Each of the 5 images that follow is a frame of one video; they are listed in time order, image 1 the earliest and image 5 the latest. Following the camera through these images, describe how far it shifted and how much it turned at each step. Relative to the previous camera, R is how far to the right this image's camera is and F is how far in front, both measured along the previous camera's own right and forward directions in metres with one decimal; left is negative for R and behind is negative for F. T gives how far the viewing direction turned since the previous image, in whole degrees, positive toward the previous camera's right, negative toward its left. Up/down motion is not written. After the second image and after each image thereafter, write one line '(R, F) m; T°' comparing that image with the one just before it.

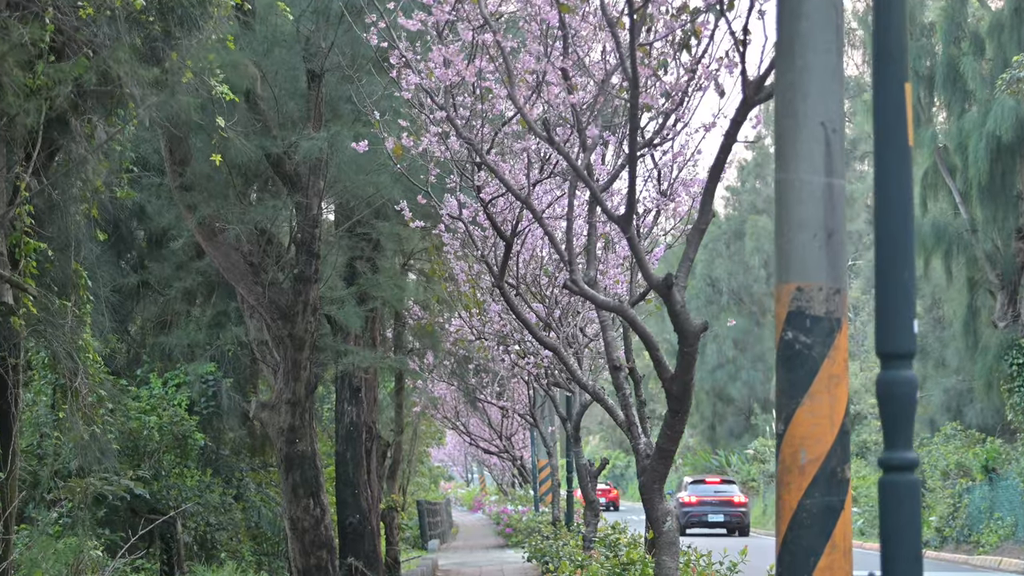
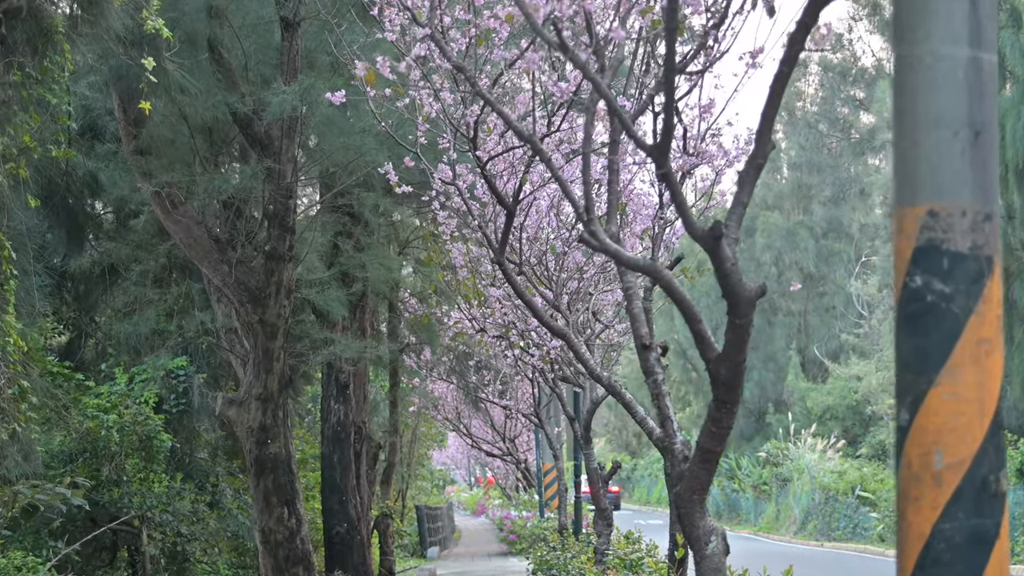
(0.0, +1.3) m; 0°
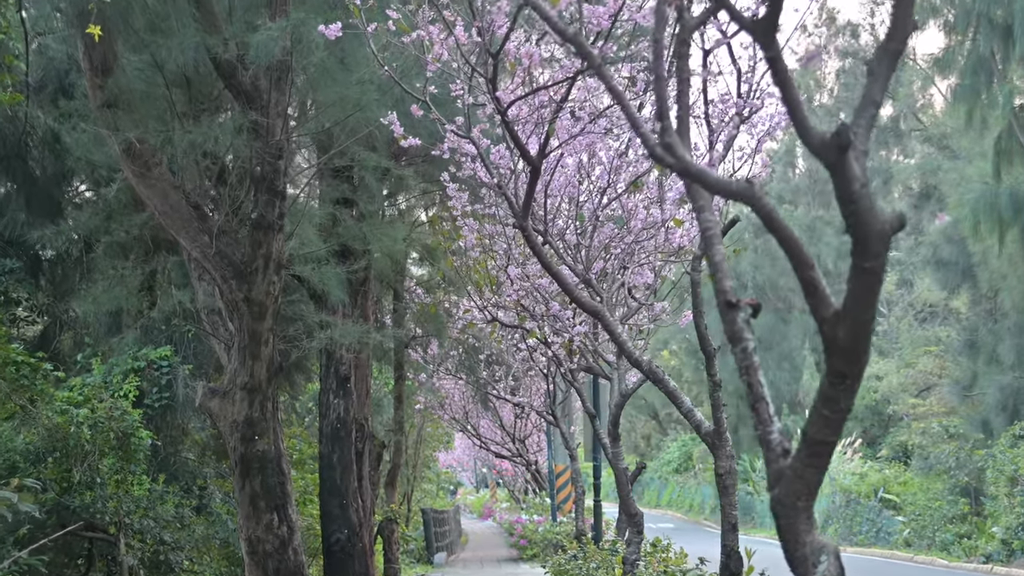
(-0.1, +1.2) m; 0°
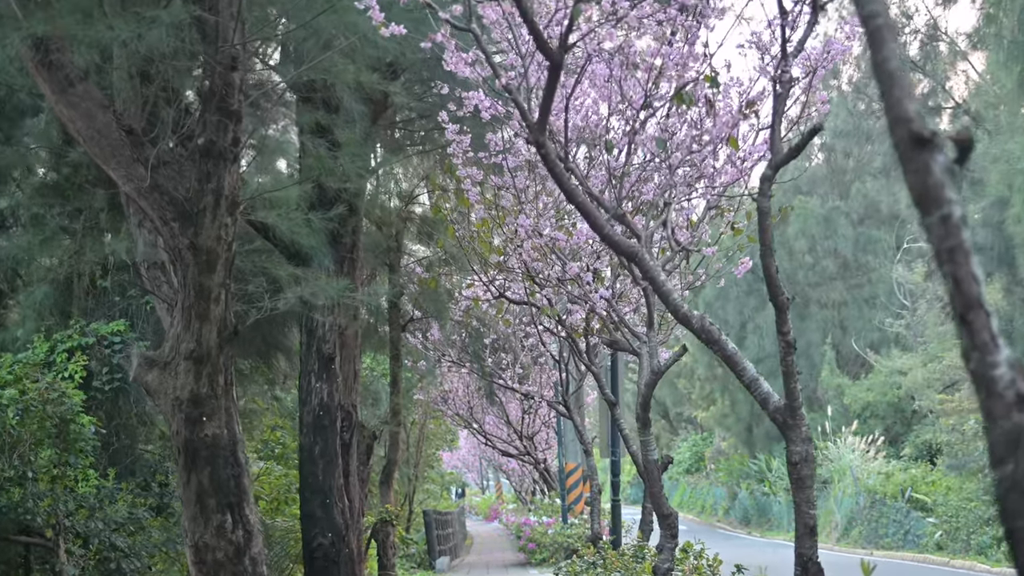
(0.0, +1.6) m; 0°
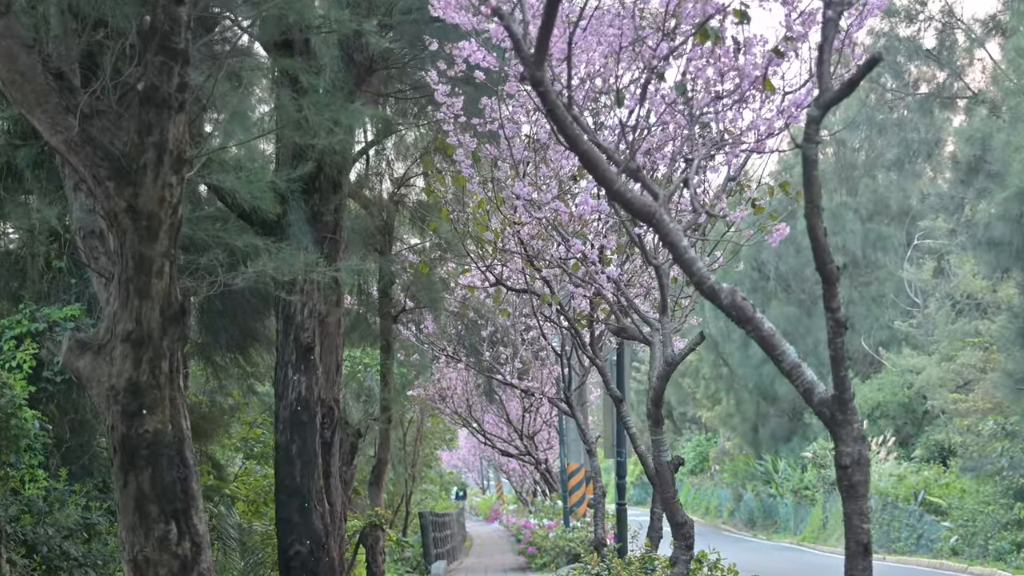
(0.0, +0.9) m; 0°
